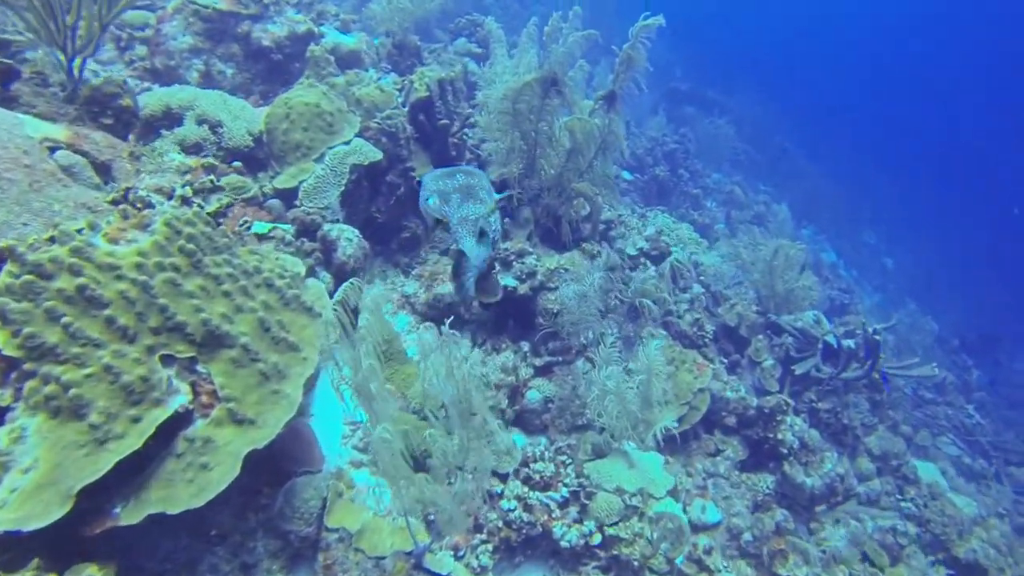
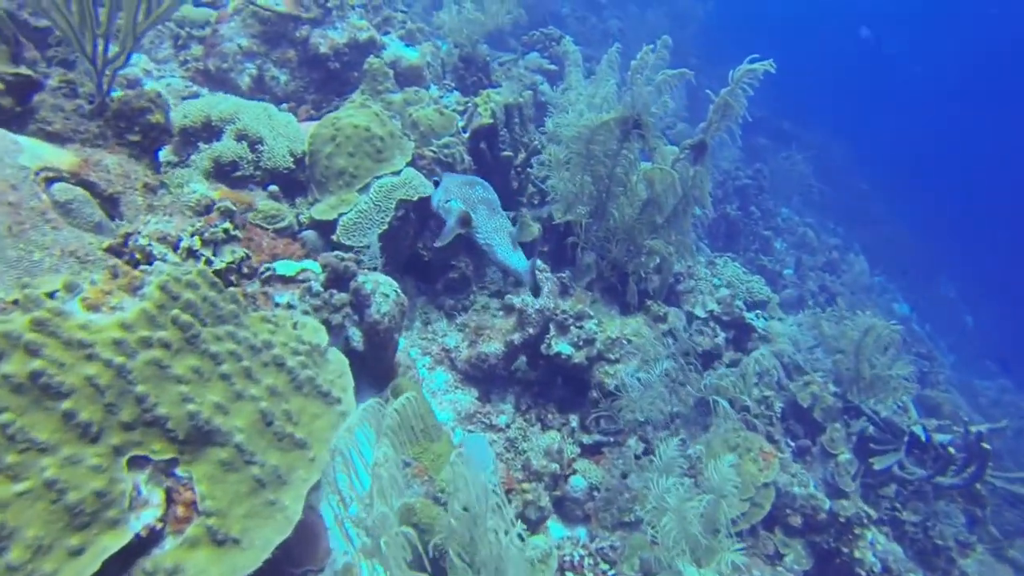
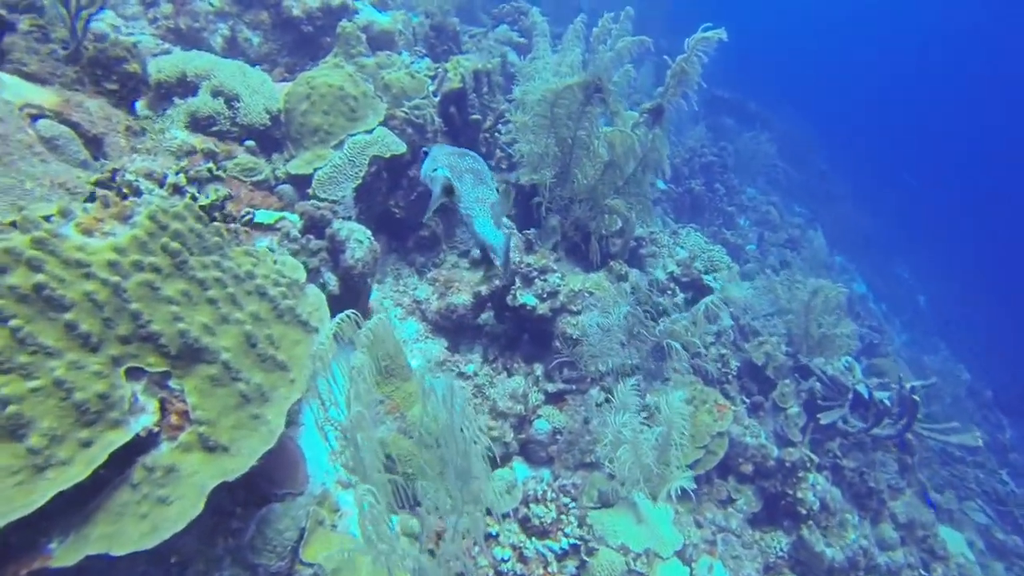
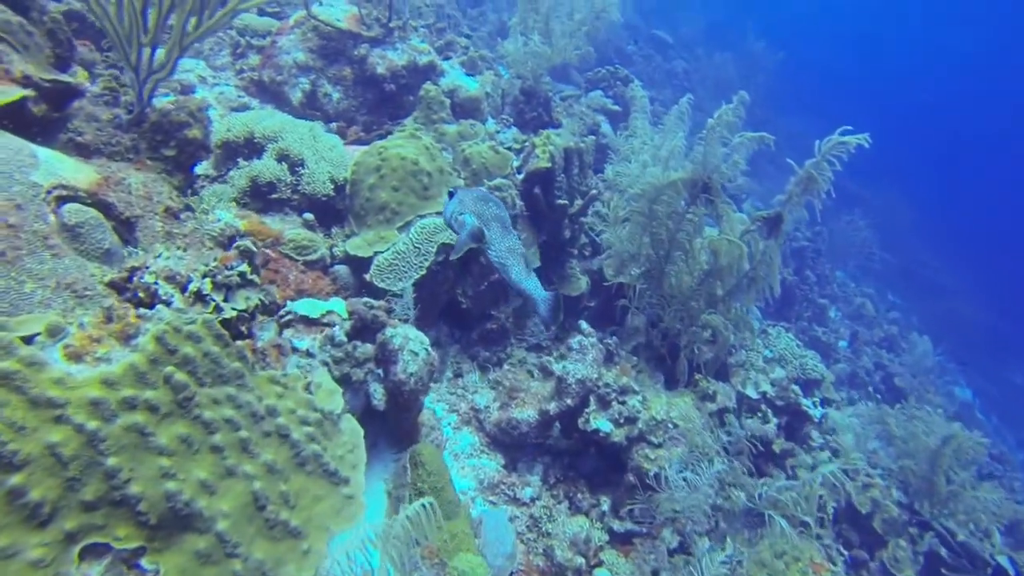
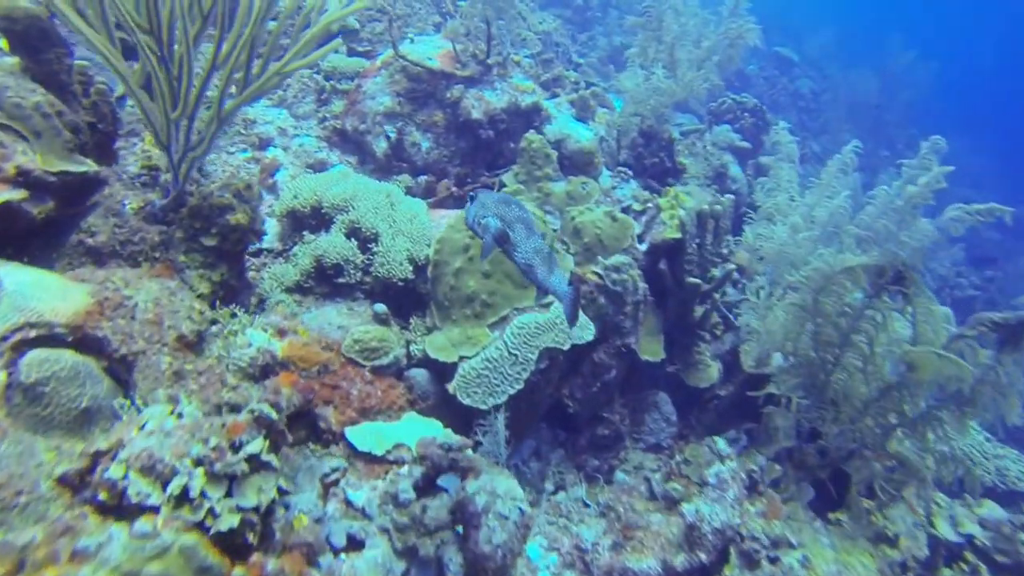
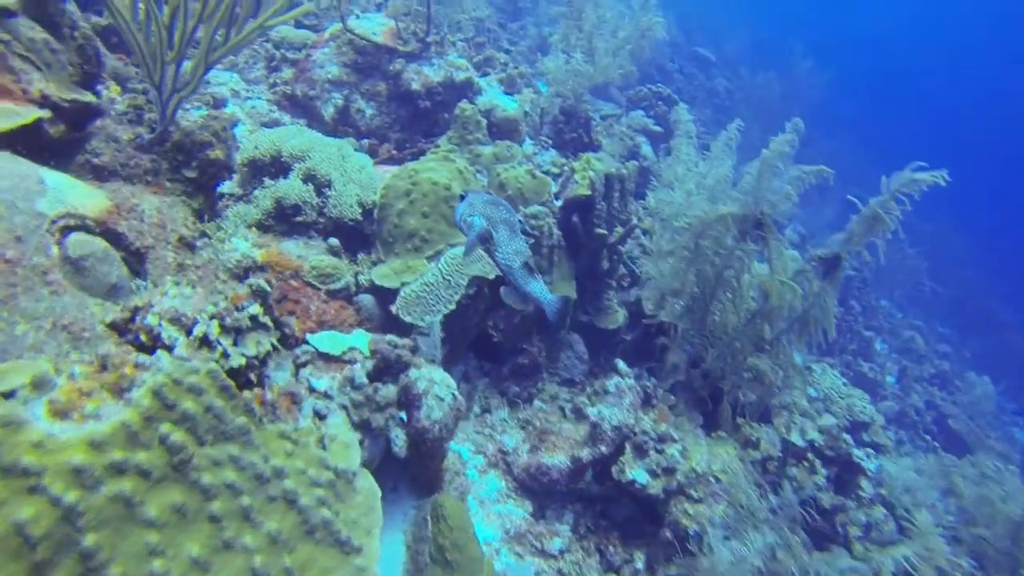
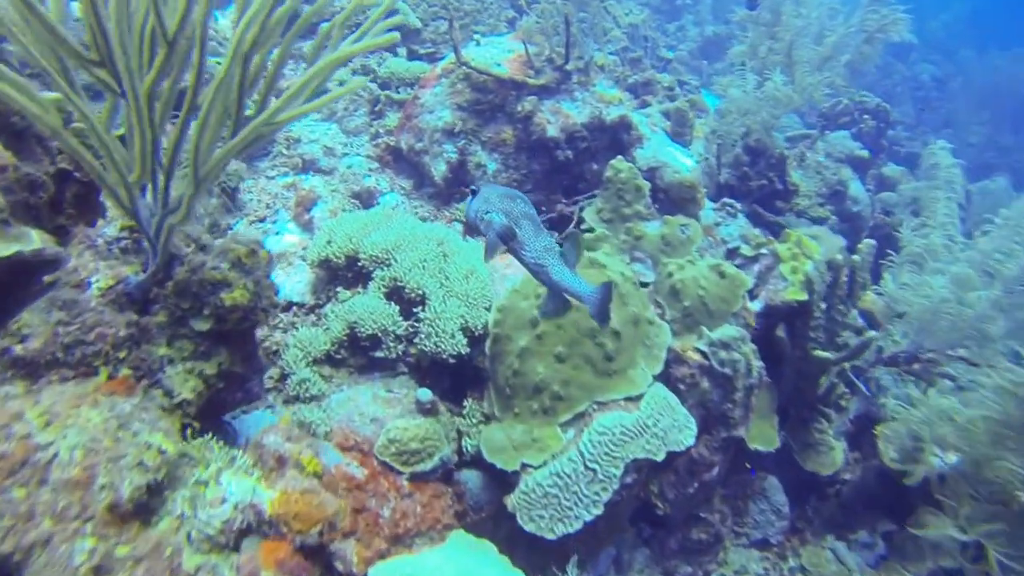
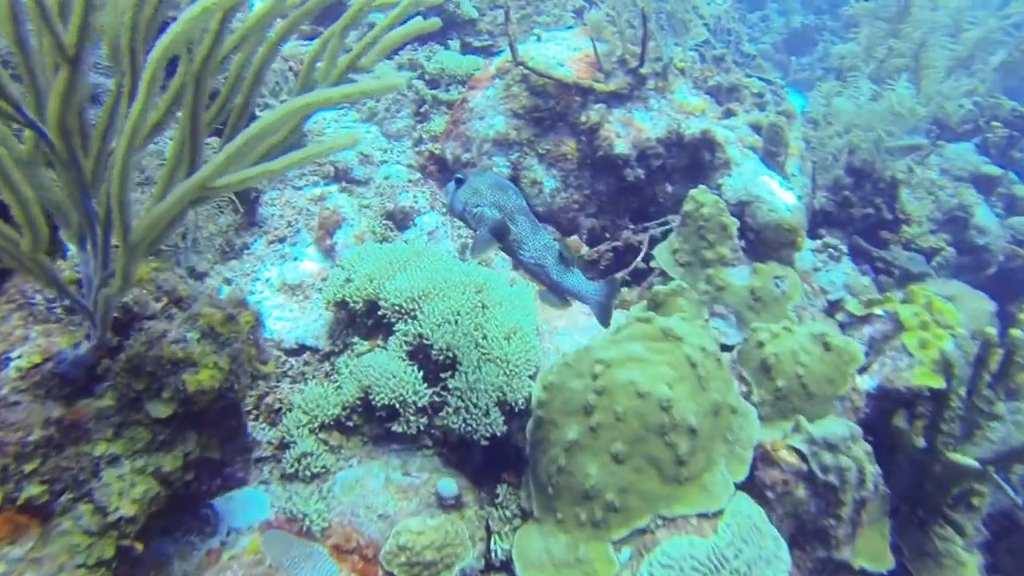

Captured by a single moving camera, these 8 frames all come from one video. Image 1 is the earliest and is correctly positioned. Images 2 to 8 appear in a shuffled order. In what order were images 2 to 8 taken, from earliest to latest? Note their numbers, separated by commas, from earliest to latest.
3, 2, 4, 6, 5, 7, 8
